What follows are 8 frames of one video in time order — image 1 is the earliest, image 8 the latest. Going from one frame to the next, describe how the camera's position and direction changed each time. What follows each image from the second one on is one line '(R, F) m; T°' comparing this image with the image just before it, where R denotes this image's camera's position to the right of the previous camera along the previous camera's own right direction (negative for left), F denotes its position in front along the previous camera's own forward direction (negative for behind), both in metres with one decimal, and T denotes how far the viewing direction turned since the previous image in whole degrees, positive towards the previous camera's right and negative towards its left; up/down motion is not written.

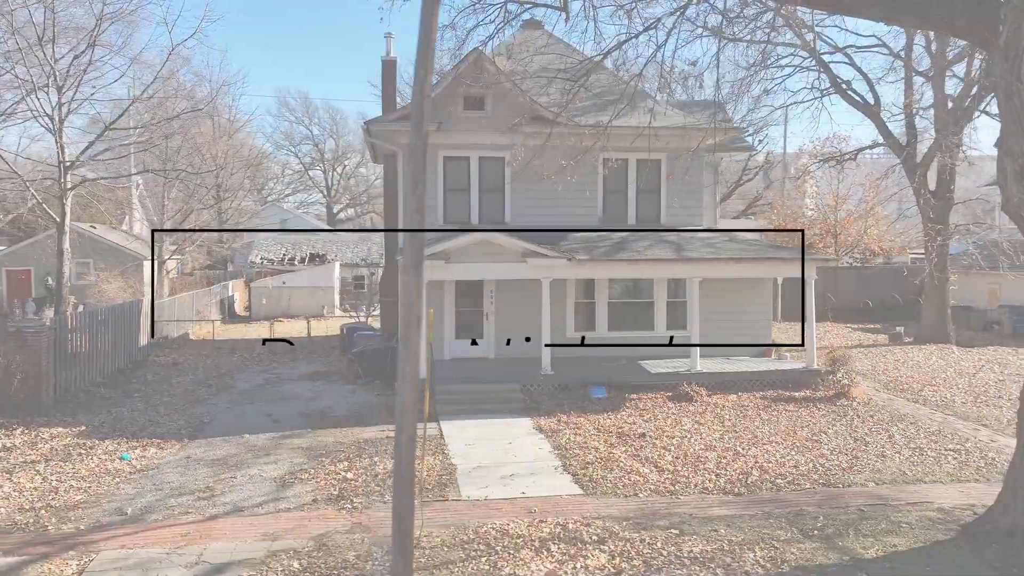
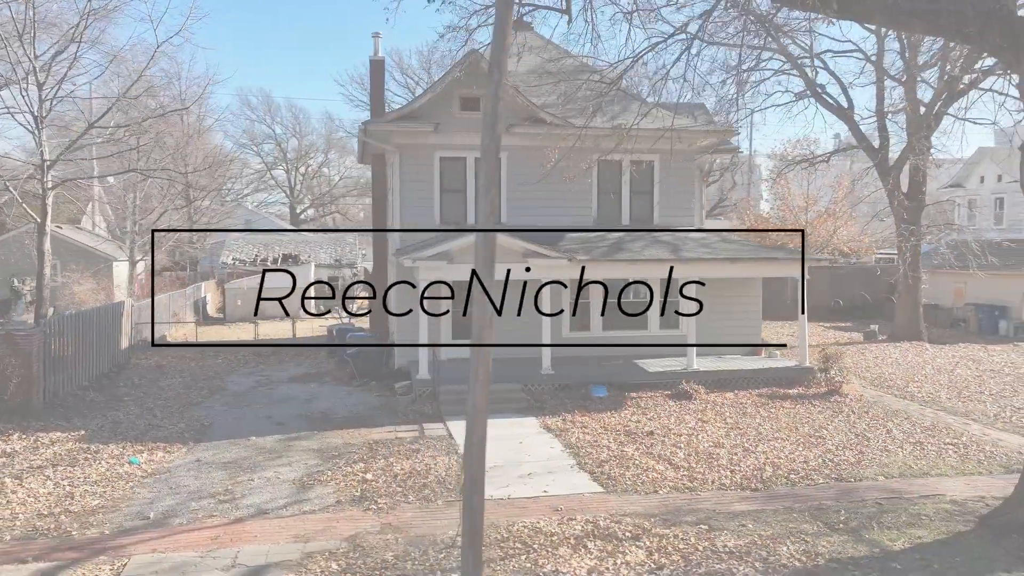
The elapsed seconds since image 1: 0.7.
(-0.6, 0.0) m; +2°
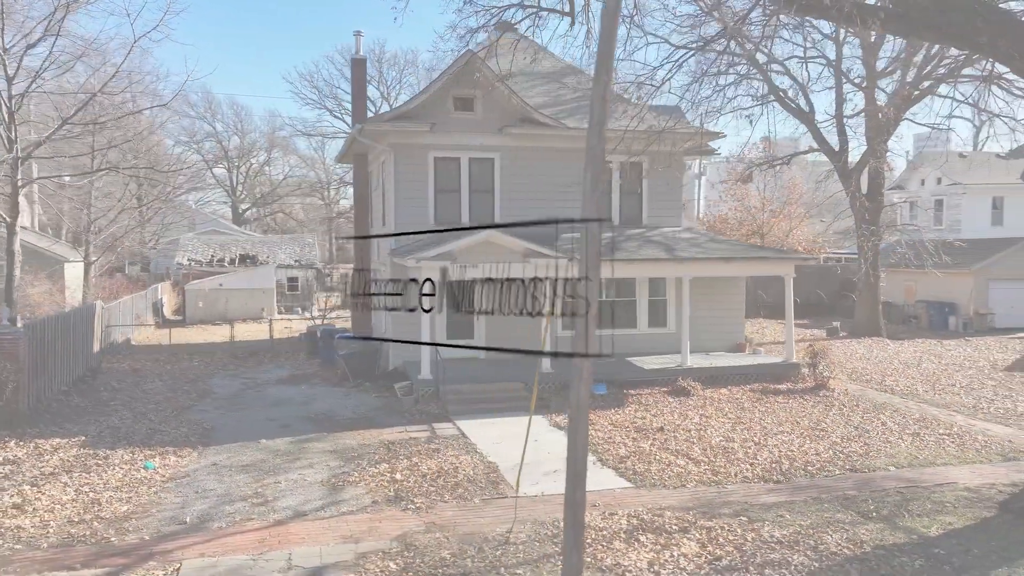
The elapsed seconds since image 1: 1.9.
(-0.8, 0.0) m; +3°
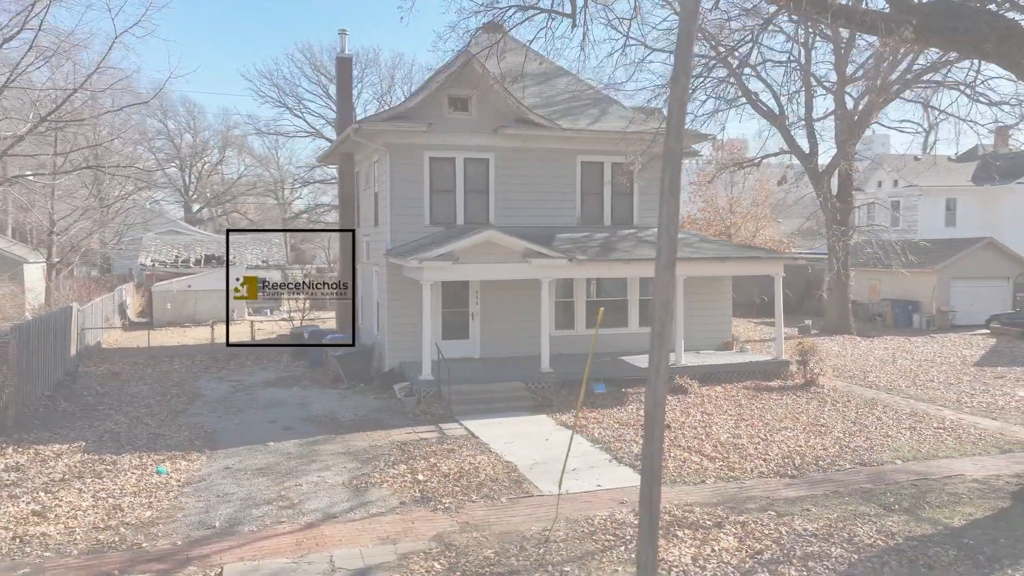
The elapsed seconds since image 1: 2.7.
(-0.6, 0.0) m; +3°
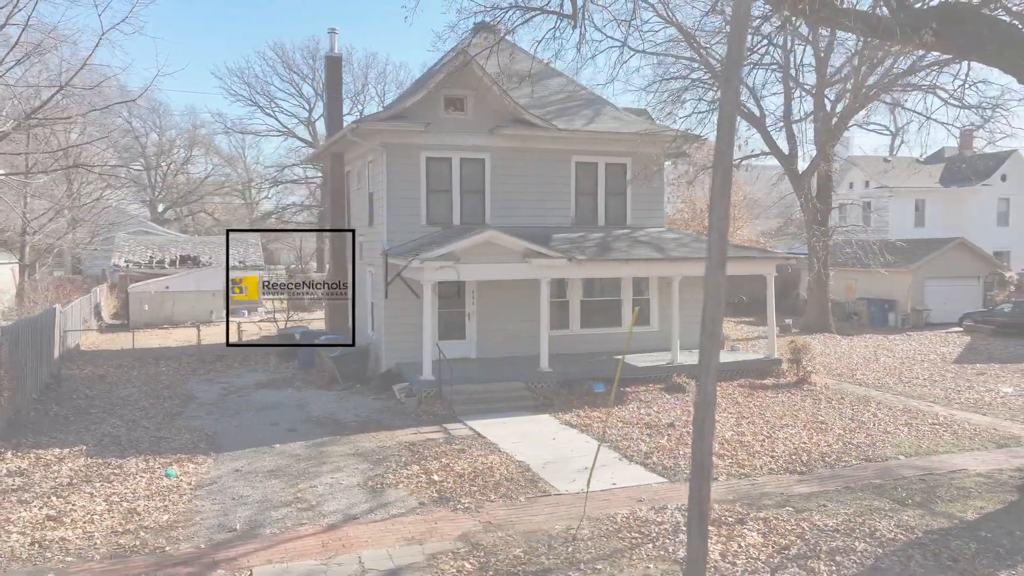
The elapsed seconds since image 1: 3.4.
(-0.4, 0.0) m; +2°
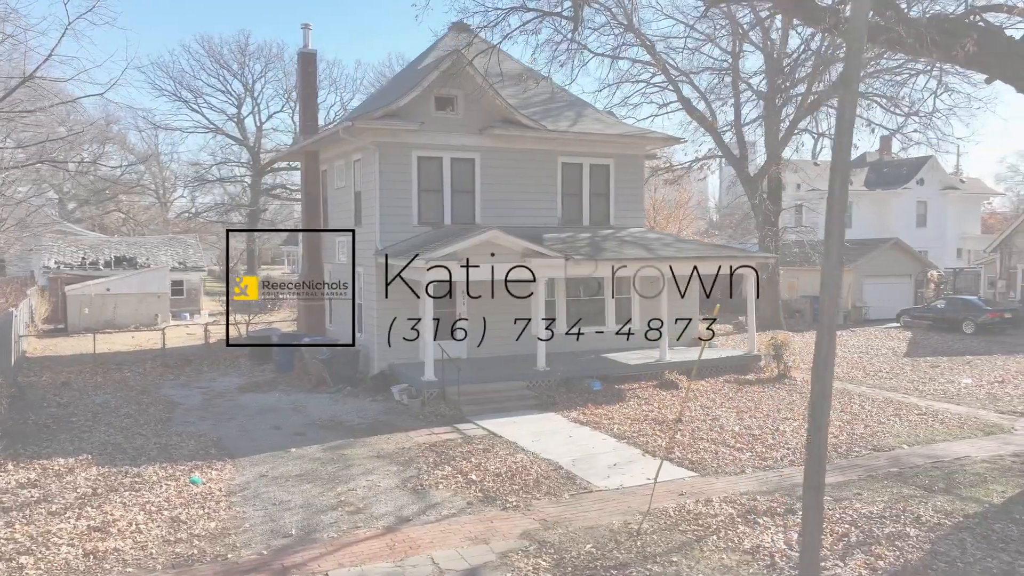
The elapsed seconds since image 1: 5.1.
(-1.1, 0.0) m; +5°
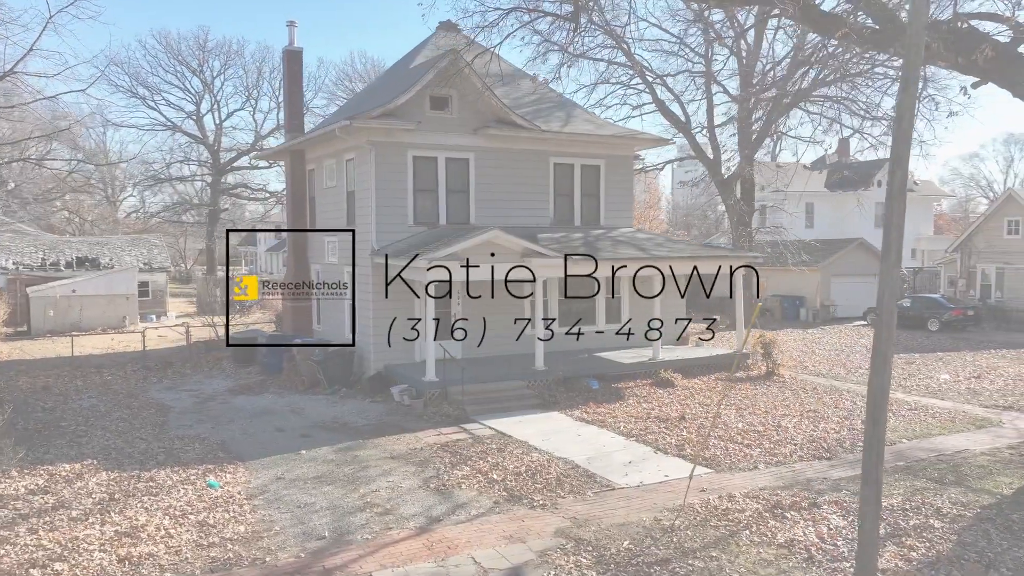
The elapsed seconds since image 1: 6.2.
(-0.6, 0.0) m; +3°
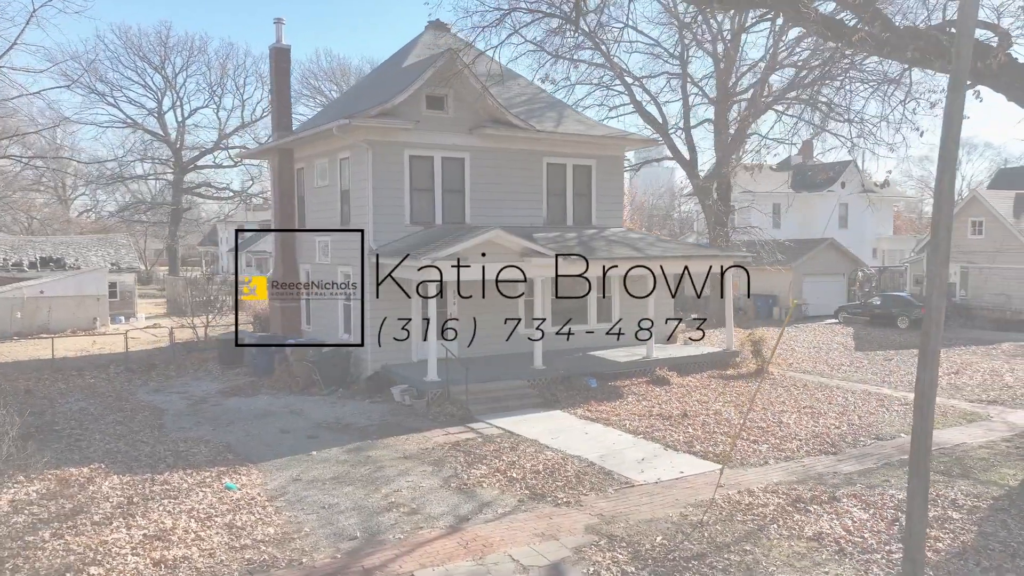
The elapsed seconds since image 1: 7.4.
(-0.5, 0.0) m; +2°
